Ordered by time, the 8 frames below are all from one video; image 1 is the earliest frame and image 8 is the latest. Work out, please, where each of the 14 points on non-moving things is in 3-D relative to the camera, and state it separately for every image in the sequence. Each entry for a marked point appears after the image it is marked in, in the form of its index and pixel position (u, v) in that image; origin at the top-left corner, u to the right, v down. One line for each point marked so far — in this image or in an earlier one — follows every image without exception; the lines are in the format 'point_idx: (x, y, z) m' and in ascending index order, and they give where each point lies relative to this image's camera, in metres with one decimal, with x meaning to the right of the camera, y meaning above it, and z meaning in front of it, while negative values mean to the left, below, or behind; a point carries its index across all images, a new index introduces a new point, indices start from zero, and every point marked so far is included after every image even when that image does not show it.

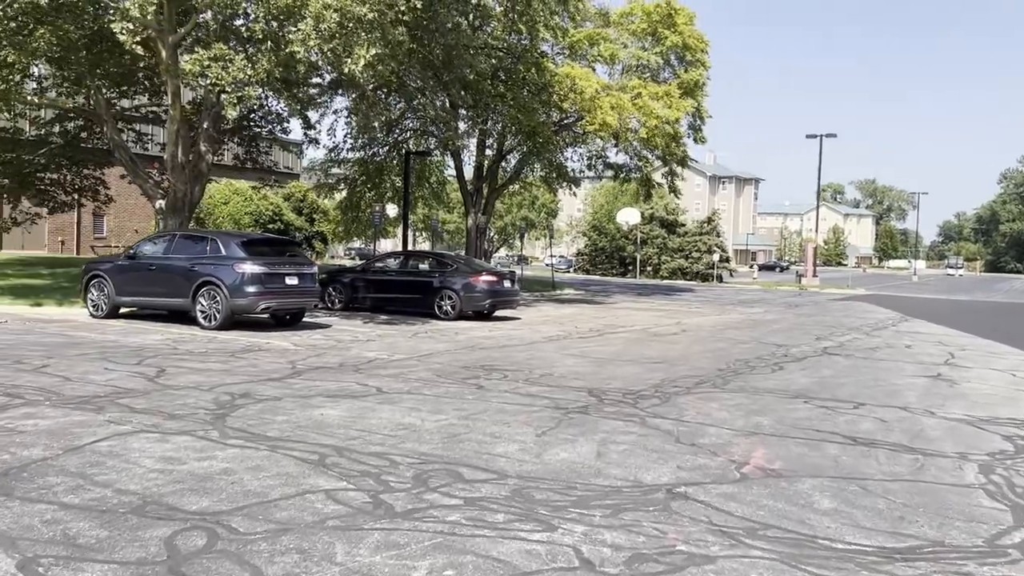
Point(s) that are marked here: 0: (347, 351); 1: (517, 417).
0: (-2.2, -0.9, +12.2) m
1: (0.0, -1.1, +7.8) m
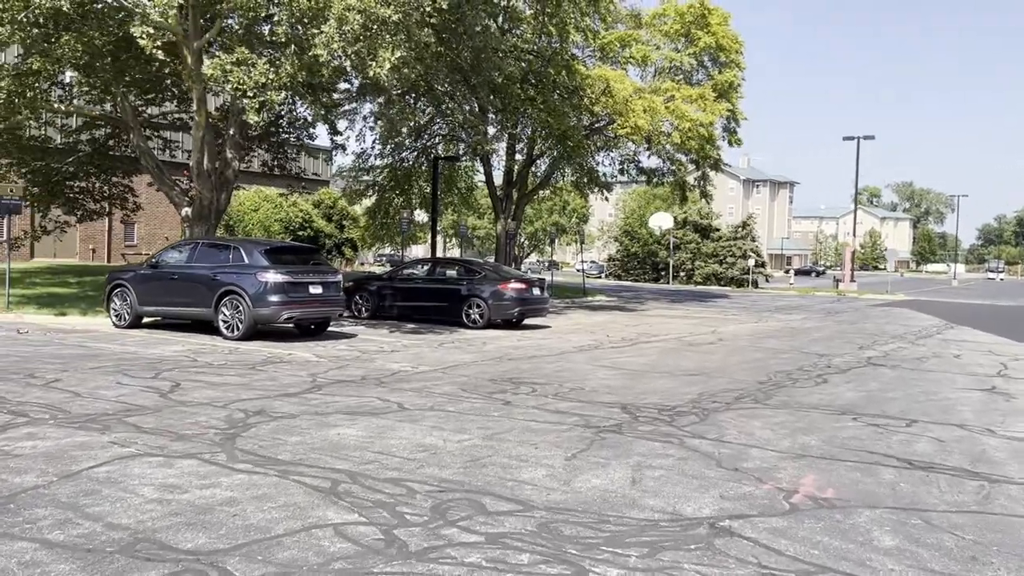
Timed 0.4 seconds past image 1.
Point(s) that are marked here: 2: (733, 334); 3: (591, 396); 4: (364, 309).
0: (-1.9, -1.0, +11.8) m
1: (+0.3, -1.2, +7.3) m
2: (+4.6, -1.0, +18.8) m
3: (+0.8, -1.2, +9.6) m
4: (-3.2, -0.5, +19.1) m
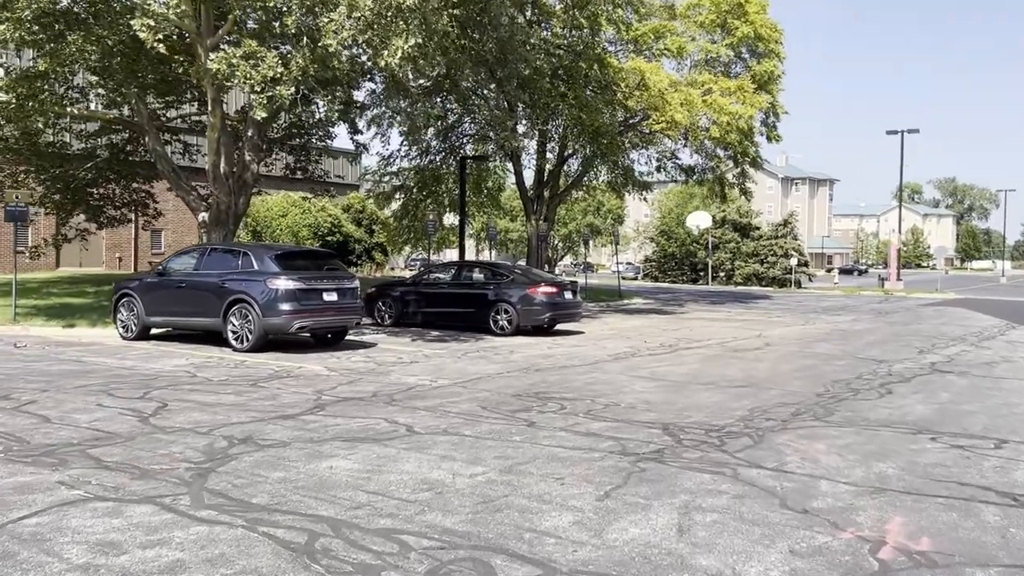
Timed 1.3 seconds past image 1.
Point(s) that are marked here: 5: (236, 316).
0: (-1.5, -1.1, +10.8) m
1: (+0.4, -1.3, +6.2) m
2: (+5.2, -1.0, +17.6) m
3: (+1.1, -1.2, +8.5) m
4: (-2.5, -0.6, +18.1) m
5: (-4.0, -0.4, +13.1) m
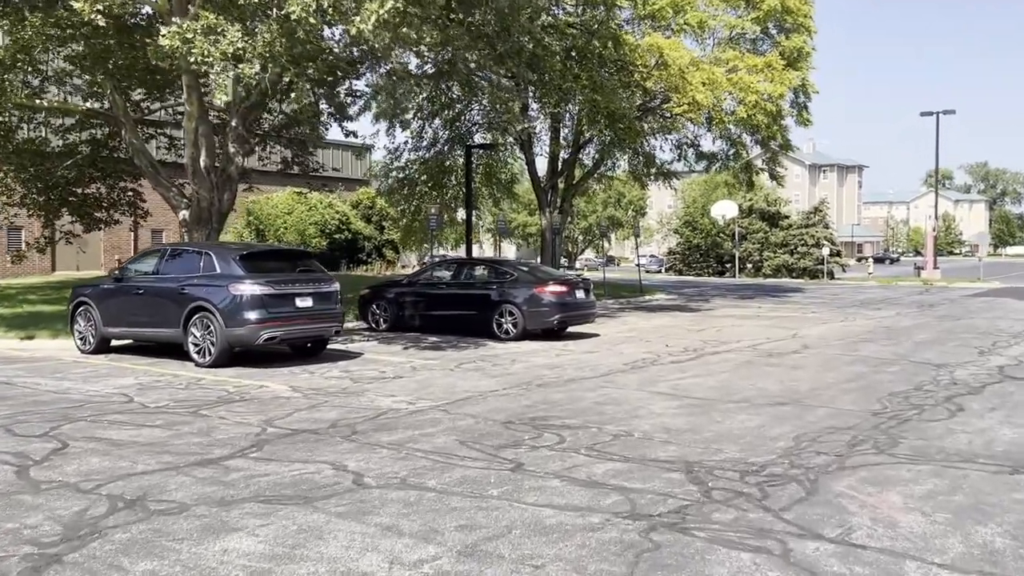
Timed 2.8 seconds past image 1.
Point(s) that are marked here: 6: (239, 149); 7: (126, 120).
0: (-1.6, -1.1, +9.2) m
1: (+0.2, -1.3, +4.5) m
2: (+5.4, -0.9, +15.7) m
3: (+1.0, -1.2, +6.8) m
4: (-2.4, -0.6, +16.5) m
5: (-4.0, -0.5, +11.5) m
6: (-5.6, +2.9, +18.4) m
7: (-8.0, +3.5, +18.6) m
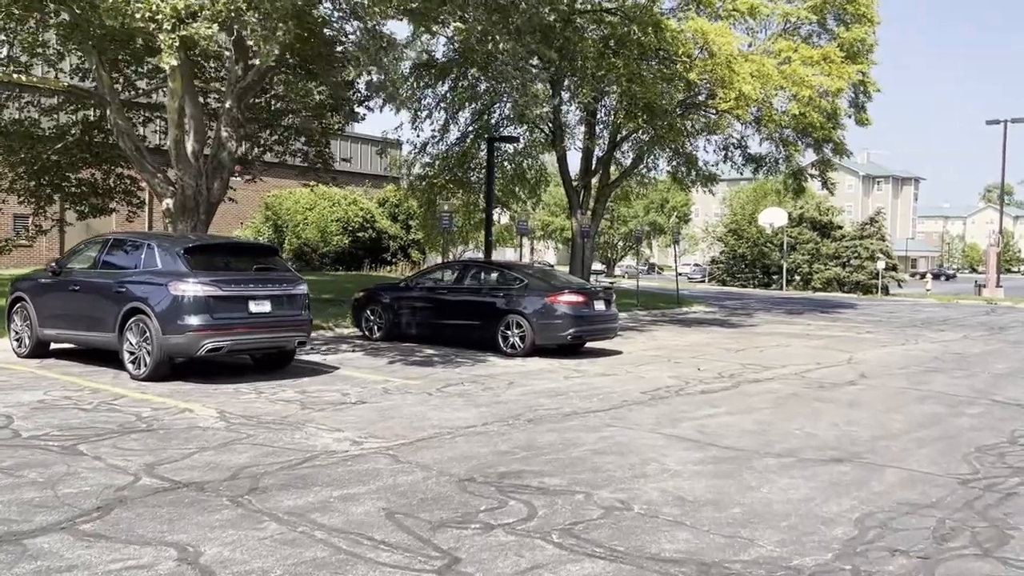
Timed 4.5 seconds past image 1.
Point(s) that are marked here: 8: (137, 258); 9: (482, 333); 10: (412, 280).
0: (-1.8, -1.1, +7.3) m
1: (-0.2, -1.4, +2.5) m
2: (+5.5, -1.2, +13.5) m
3: (+0.7, -1.3, +4.8) m
4: (-2.2, -0.7, +14.6) m
5: (-4.1, -0.5, +9.7) m
6: (-5.2, +2.9, +16.7) m
7: (-7.6, +3.6, +17.0) m
8: (-4.2, +0.3, +9.9) m
9: (-0.4, -0.7, +13.5) m
10: (-1.6, +0.1, +14.5) m
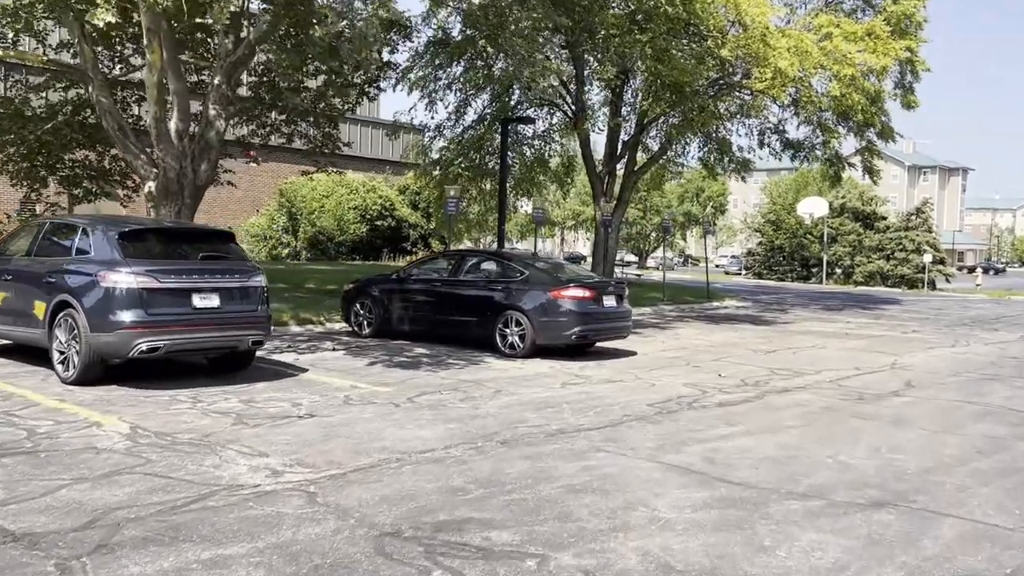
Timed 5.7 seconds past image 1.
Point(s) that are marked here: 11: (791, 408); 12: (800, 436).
0: (-2.0, -1.1, +6.0) m
1: (-0.6, -1.4, +1.2) m
2: (+5.5, -1.1, +11.9) m
3: (+0.3, -1.3, +3.4) m
4: (-2.2, -0.5, +13.4) m
5: (-4.2, -0.4, +8.5) m
6: (-5.0, +3.1, +15.5) m
7: (-7.4, +3.8, +15.9) m
8: (-4.3, +0.4, +8.7) m
9: (-0.4, -0.6, +12.2) m
10: (-1.6, +0.3, +13.2) m
11: (+2.8, -1.2, +8.9) m
12: (+2.4, -1.2, +7.5) m
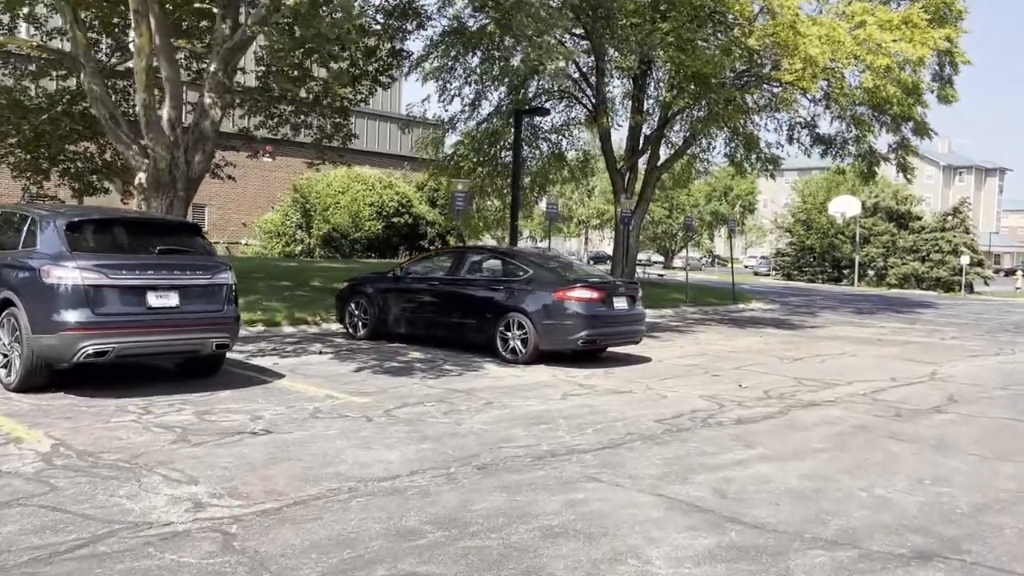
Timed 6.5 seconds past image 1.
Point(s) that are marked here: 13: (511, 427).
0: (-2.2, -1.1, +5.1) m
1: (-0.9, -1.4, +0.3) m
2: (+5.5, -1.2, +10.8) m
3: (+0.1, -1.3, +2.5) m
4: (-2.1, -0.5, +12.5) m
5: (-4.3, -0.3, +7.7) m
6: (-4.9, +3.1, +14.7) m
7: (-7.2, +3.9, +15.2) m
8: (-4.4, +0.5, +7.9) m
9: (-0.4, -0.6, +11.3) m
10: (-1.5, +0.3, +12.3) m
11: (+2.7, -1.2, +7.9) m
12: (+2.3, -1.3, +6.5) m
13: (0.0, -1.1, +7.1) m
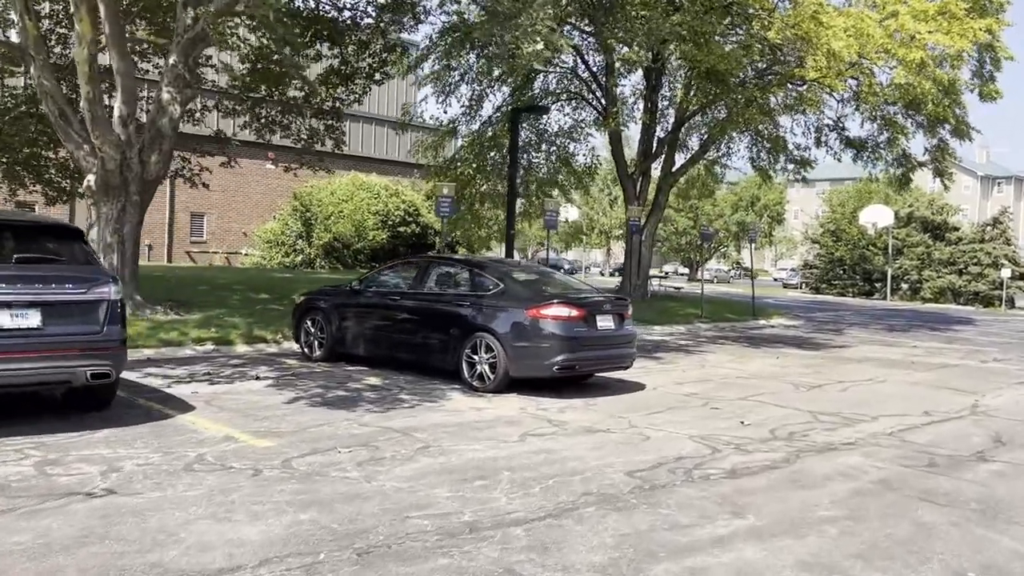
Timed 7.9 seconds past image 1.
0: (-2.7, -1.2, +3.7) m
1: (-1.6, -1.4, -1.2) m
2: (+5.2, -1.4, +9.1) m
3: (-0.6, -1.4, +1.0) m
4: (-2.4, -0.7, +11.1) m
5: (-4.7, -0.5, +6.4) m
6: (-5.1, +2.9, +13.4) m
7: (-7.4, +3.7, +14.0) m
8: (-4.8, +0.3, +6.6) m
9: (-0.7, -0.7, +9.8) m
10: (-1.8, +0.1, +10.9) m
11: (+2.3, -1.3, +6.3) m
12: (+1.8, -1.4, +4.9) m
13: (-0.5, -1.2, +5.6) m
